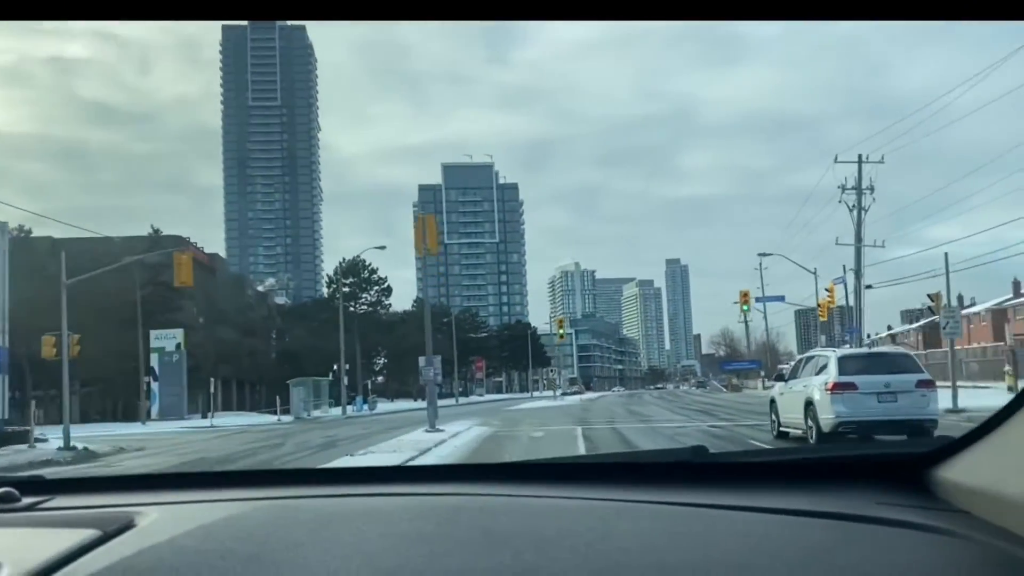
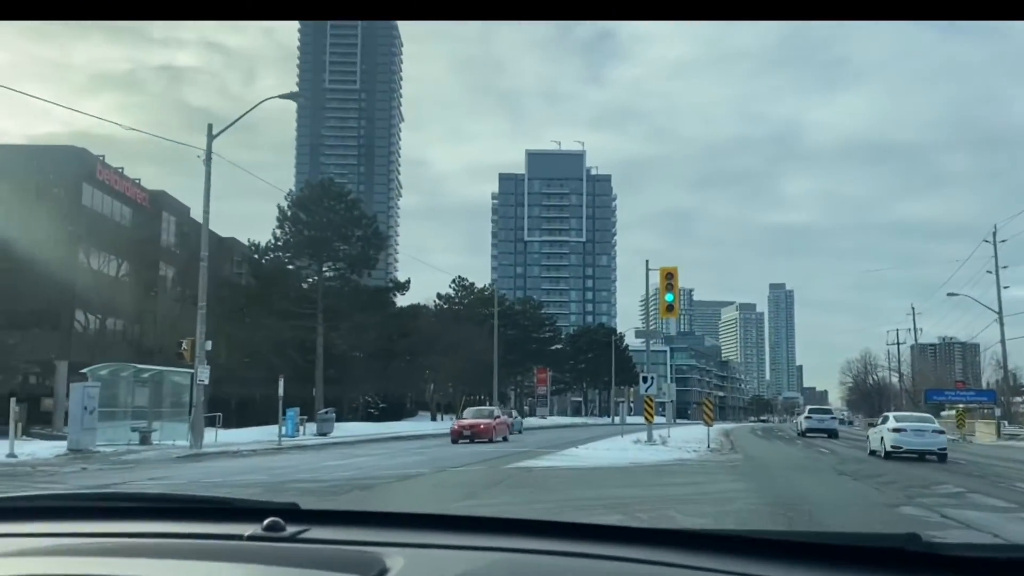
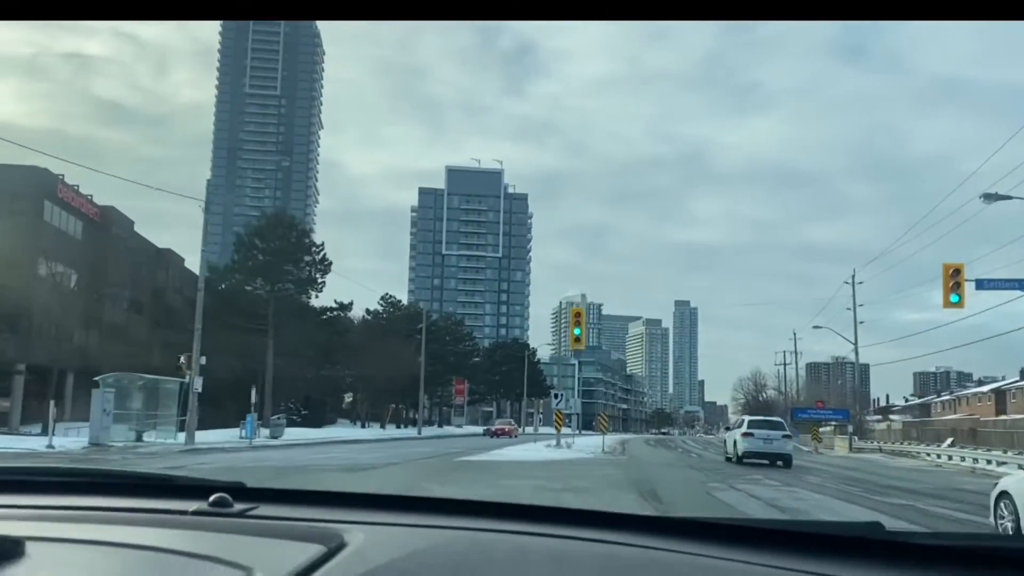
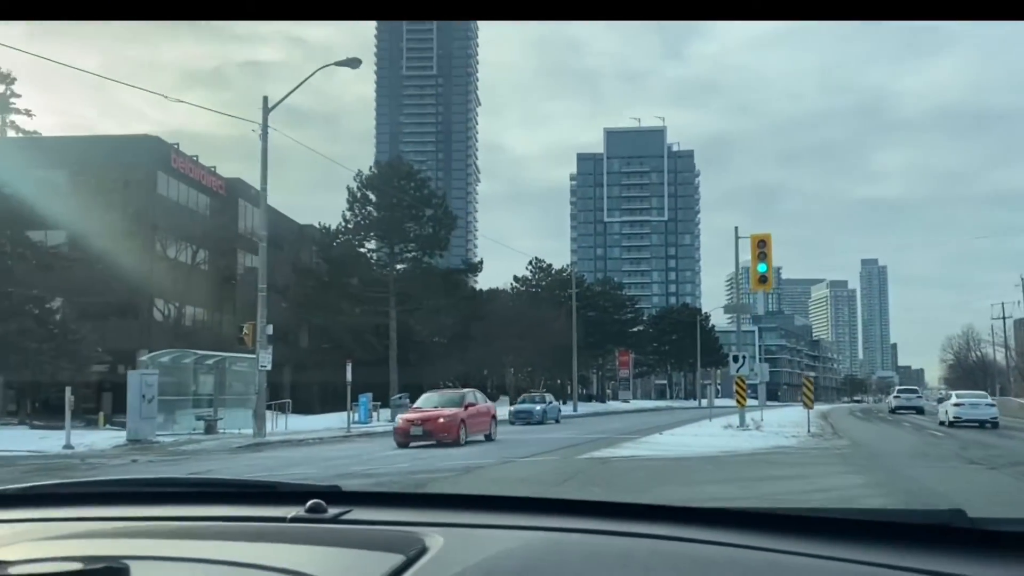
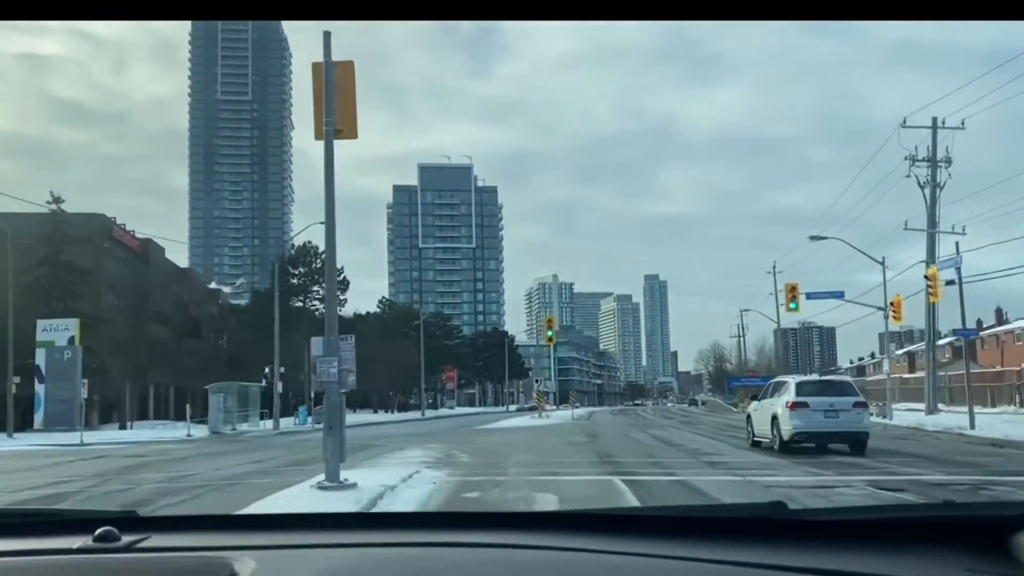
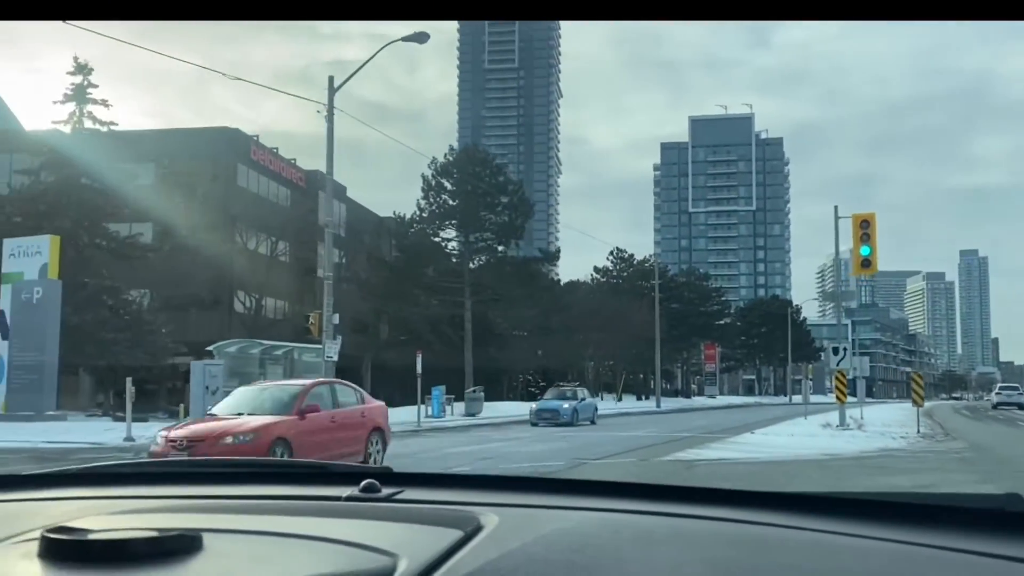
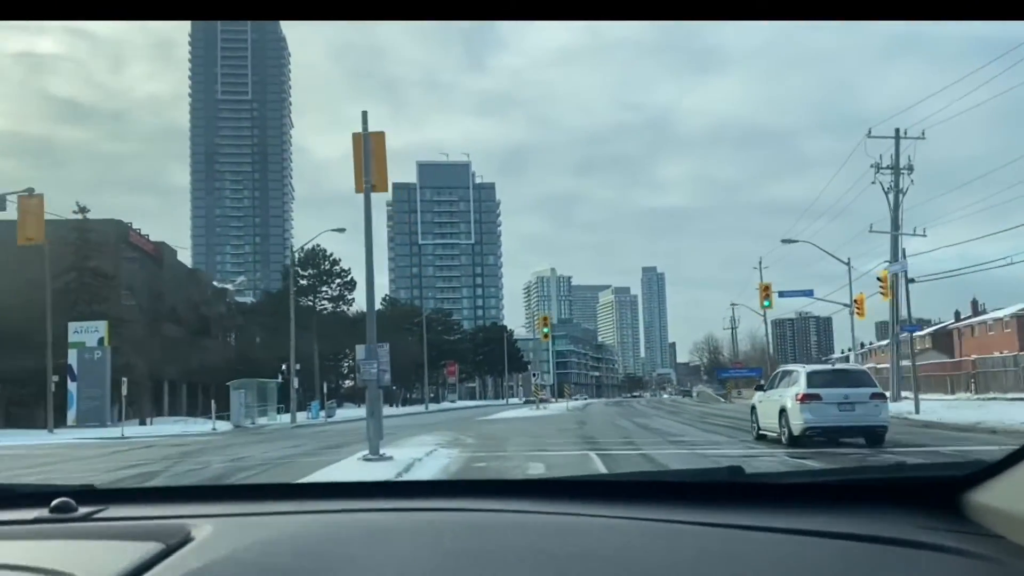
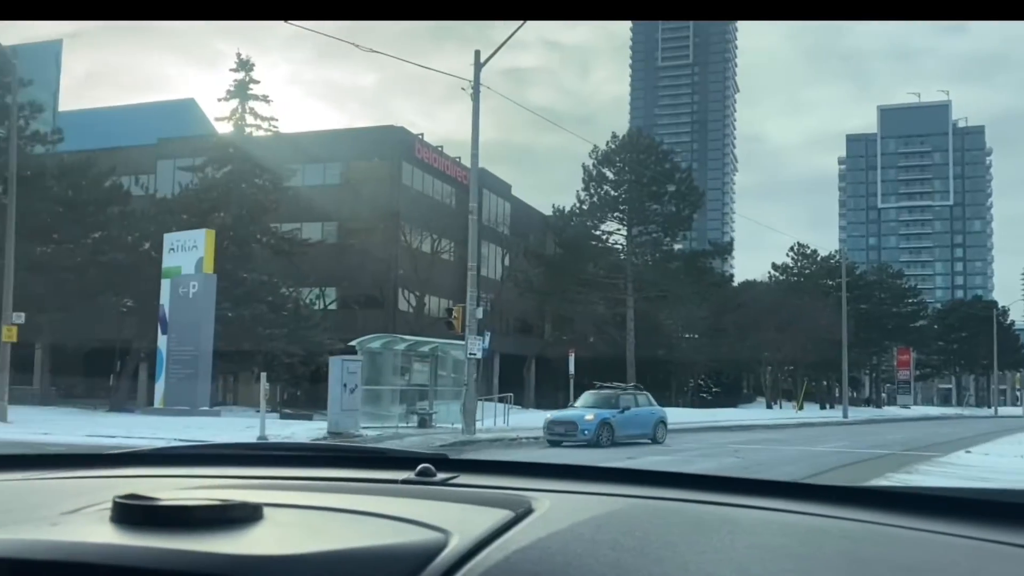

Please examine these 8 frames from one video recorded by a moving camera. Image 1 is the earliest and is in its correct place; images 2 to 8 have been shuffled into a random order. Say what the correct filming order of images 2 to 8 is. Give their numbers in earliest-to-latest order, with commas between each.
7, 5, 3, 2, 4, 6, 8
